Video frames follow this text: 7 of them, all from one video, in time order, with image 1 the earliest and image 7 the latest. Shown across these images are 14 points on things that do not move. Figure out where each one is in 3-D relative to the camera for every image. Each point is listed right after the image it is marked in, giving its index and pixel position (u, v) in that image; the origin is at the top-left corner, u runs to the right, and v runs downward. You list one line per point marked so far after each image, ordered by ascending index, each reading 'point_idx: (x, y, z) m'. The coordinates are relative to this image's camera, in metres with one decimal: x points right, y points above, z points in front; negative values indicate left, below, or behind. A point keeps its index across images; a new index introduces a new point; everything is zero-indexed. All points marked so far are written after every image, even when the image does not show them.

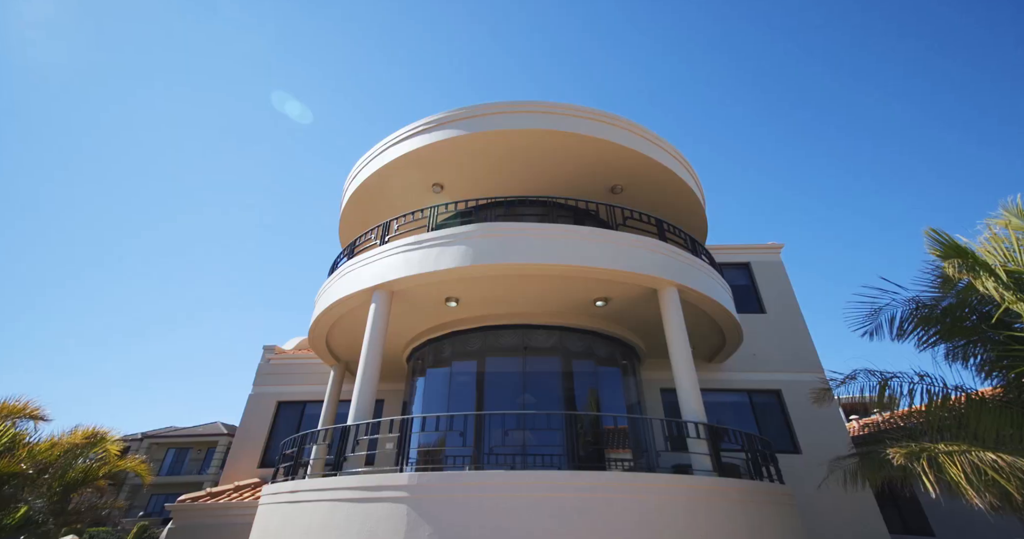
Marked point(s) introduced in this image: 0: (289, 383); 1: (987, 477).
0: (-6.1, -3.1, +13.8) m
1: (+4.6, -2.0, +4.9) m
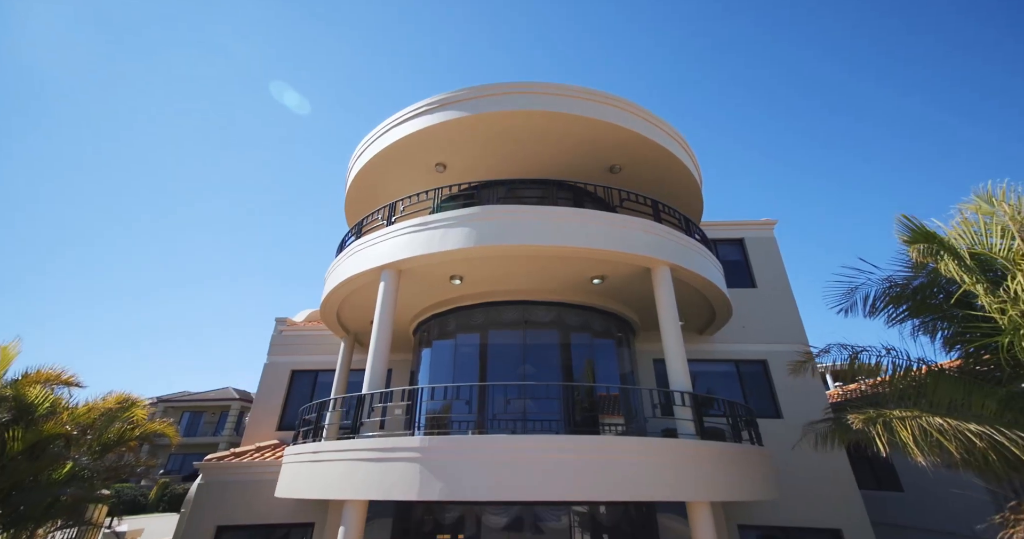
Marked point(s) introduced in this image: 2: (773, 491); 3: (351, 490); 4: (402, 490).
0: (-6.1, -2.4, +14.5) m
1: (+4.7, -1.9, +5.6) m
2: (+4.7, -4.0, +9.1) m
3: (-2.5, -3.4, +7.7) m
4: (-1.6, -3.3, +7.4) m
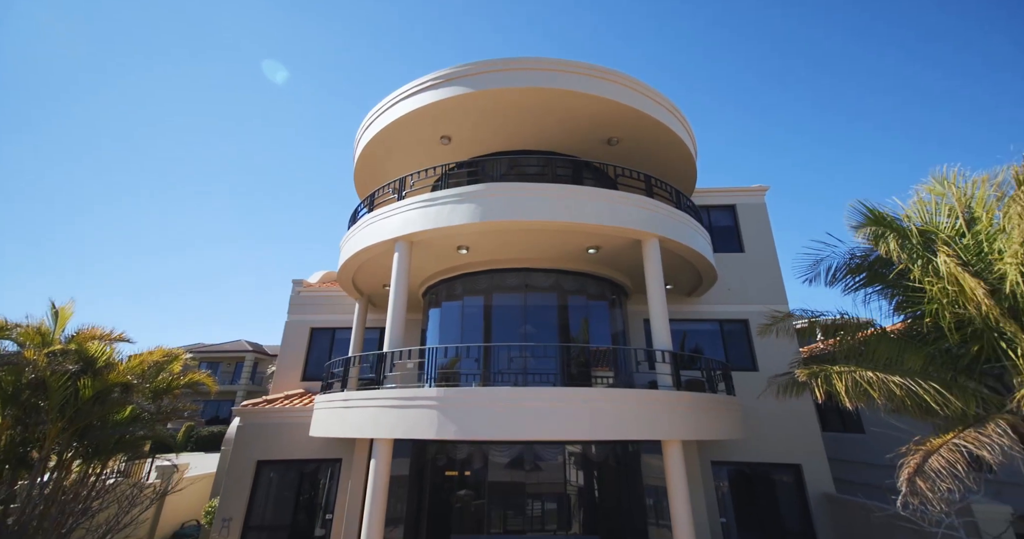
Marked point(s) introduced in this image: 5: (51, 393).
0: (-6.0, -1.3, +15.7) m
1: (+4.7, -1.6, +6.8) m
2: (+4.7, -3.4, +10.4) m
3: (-2.4, -2.9, +9.0) m
4: (-1.5, -2.8, +8.7) m
5: (-8.2, -2.2, +9.0) m
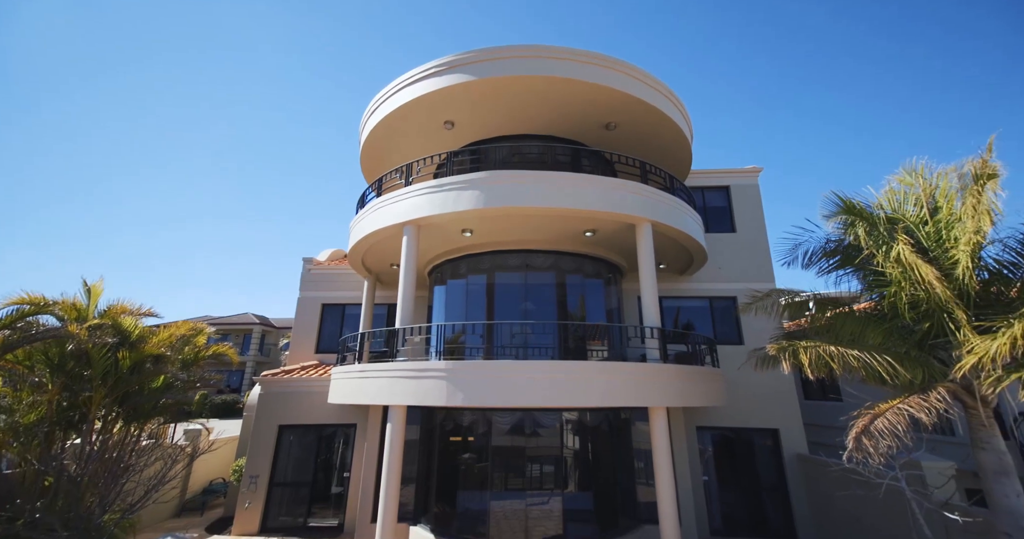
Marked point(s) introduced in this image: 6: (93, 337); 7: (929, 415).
0: (-6.0, -0.6, +16.5) m
1: (+4.8, -1.4, +7.6) m
2: (+4.8, -3.0, +11.4) m
3: (-2.4, -2.6, +10.0) m
4: (-1.5, -2.5, +9.6) m
5: (-8.2, -1.8, +9.9) m
6: (-8.3, -1.3, +9.9) m
7: (+5.4, -1.9, +6.5) m
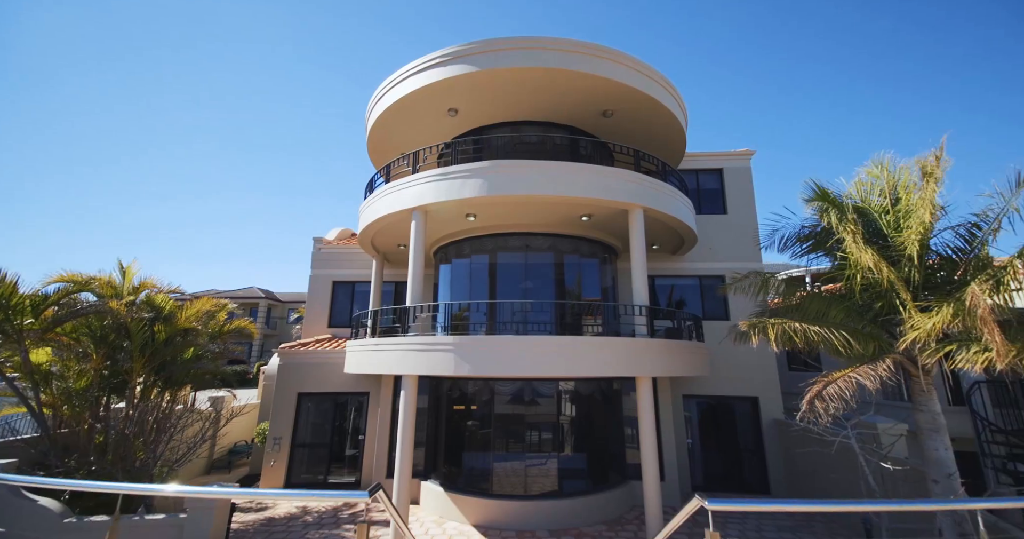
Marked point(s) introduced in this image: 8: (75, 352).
0: (-6.0, +0.1, +17.5) m
1: (+4.8, -1.1, +8.6) m
2: (+4.8, -2.5, +12.5) m
3: (-2.4, -2.2, +11.0) m
4: (-1.5, -2.1, +10.6) m
5: (-8.2, -1.4, +10.9) m
6: (-8.3, -0.9, +10.9) m
7: (+5.4, -1.7, +7.5) m
8: (-9.3, -1.8, +10.6) m
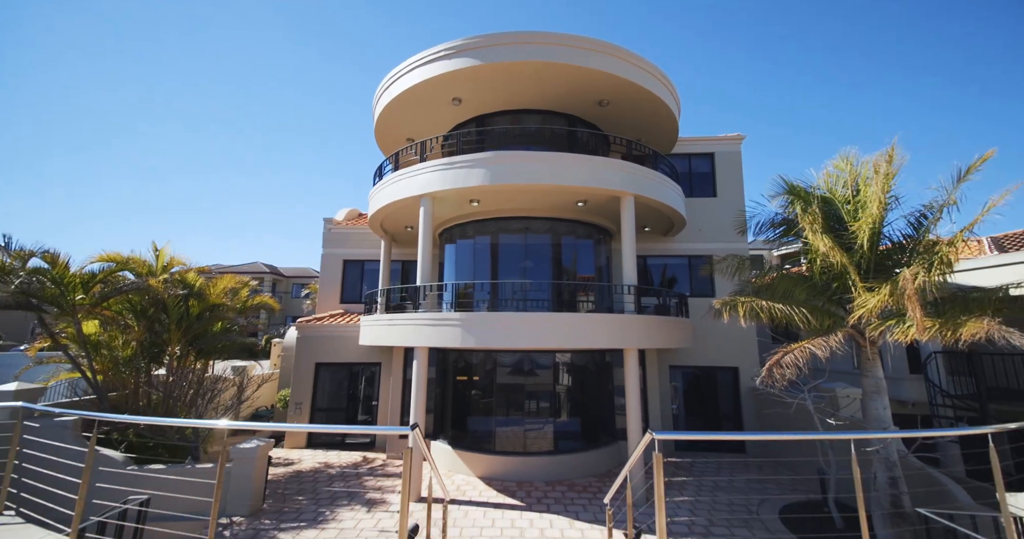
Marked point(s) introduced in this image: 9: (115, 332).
0: (-6.0, +0.9, +18.6) m
1: (+4.8, -0.8, +9.8) m
2: (+4.8, -2.1, +13.7) m
3: (-2.4, -1.7, +12.2) m
4: (-1.5, -1.7, +11.8) m
5: (-8.2, -1.0, +12.0) m
6: (-8.3, -0.5, +12.0) m
7: (+5.5, -1.4, +8.7) m
8: (-9.3, -1.3, +11.8) m
9: (-9.5, -1.5, +11.9) m
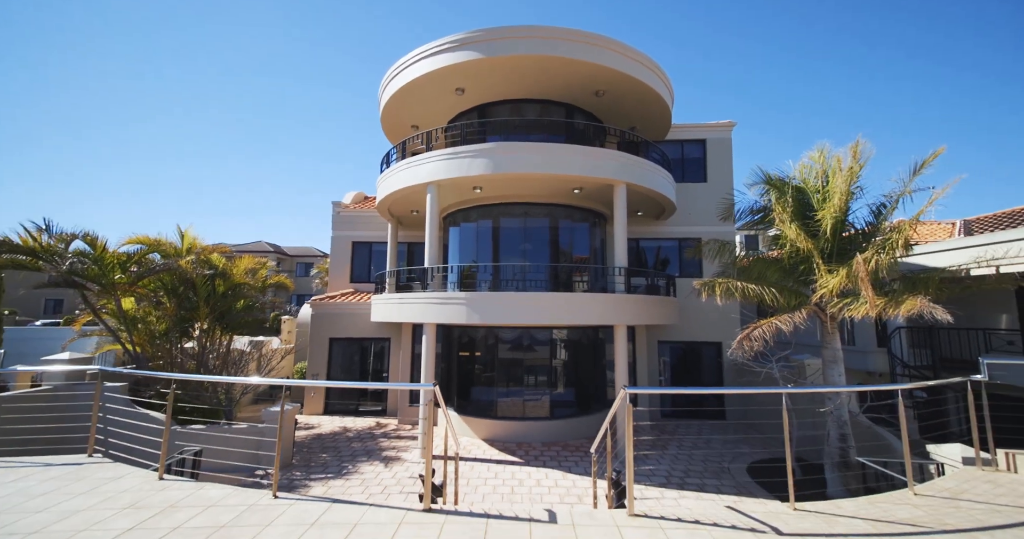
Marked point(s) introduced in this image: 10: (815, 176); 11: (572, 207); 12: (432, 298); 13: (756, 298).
0: (-6.0, +1.6, +19.6) m
1: (+4.8, -0.5, +10.9) m
2: (+4.8, -1.5, +14.9) m
3: (-2.4, -1.3, +13.3) m
4: (-1.5, -1.2, +13.0) m
5: (-8.2, -0.5, +13.1) m
6: (-8.3, 0.0, +13.1) m
7: (+5.5, -1.1, +9.9) m
8: (-9.3, -0.8, +12.9) m
9: (-9.5, -1.0, +13.0) m
10: (+6.9, +2.1, +11.4) m
11: (+1.9, +2.0, +15.9) m
12: (-2.2, -0.7, +13.3) m
13: (+5.3, -0.6, +10.9) m
